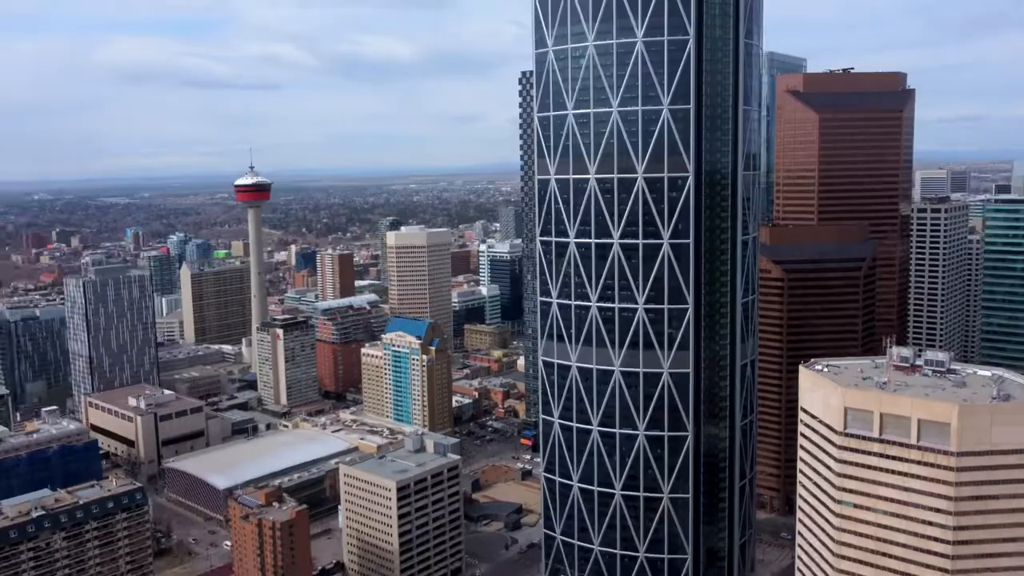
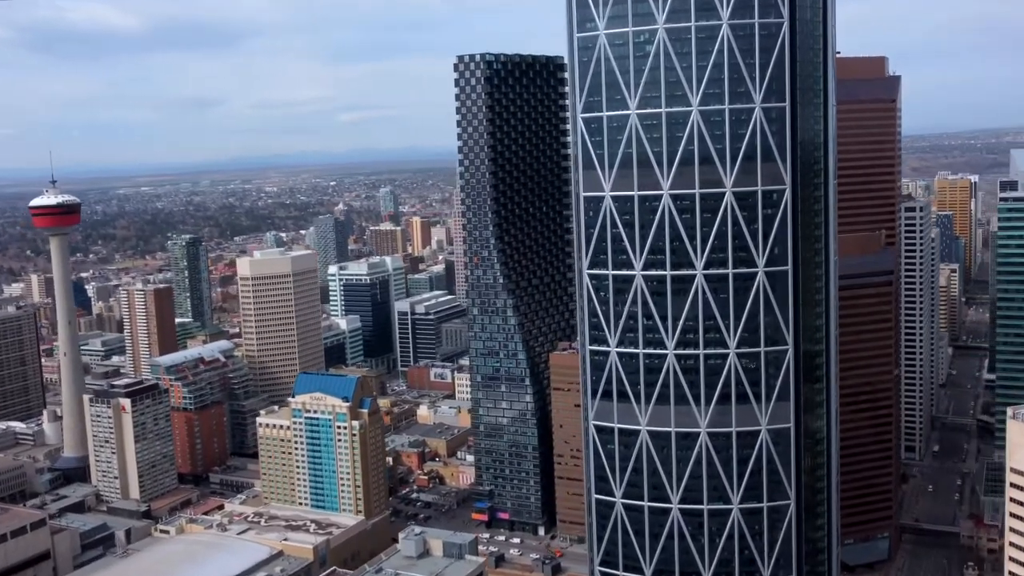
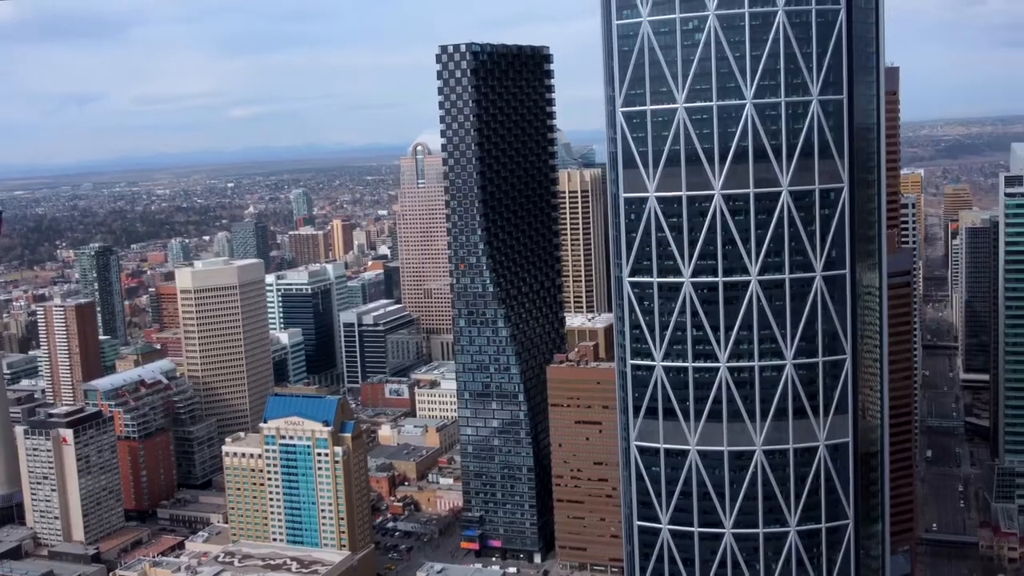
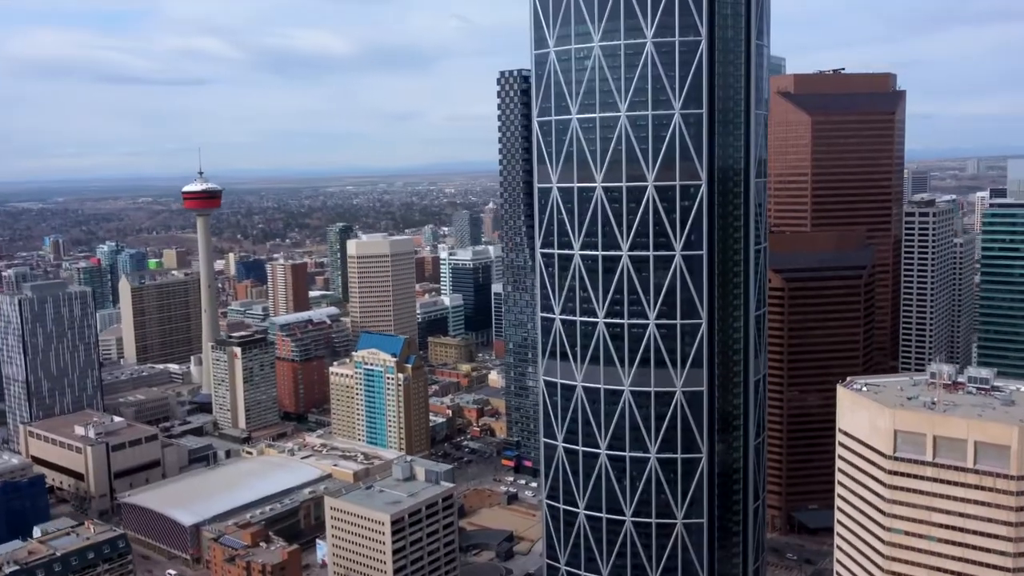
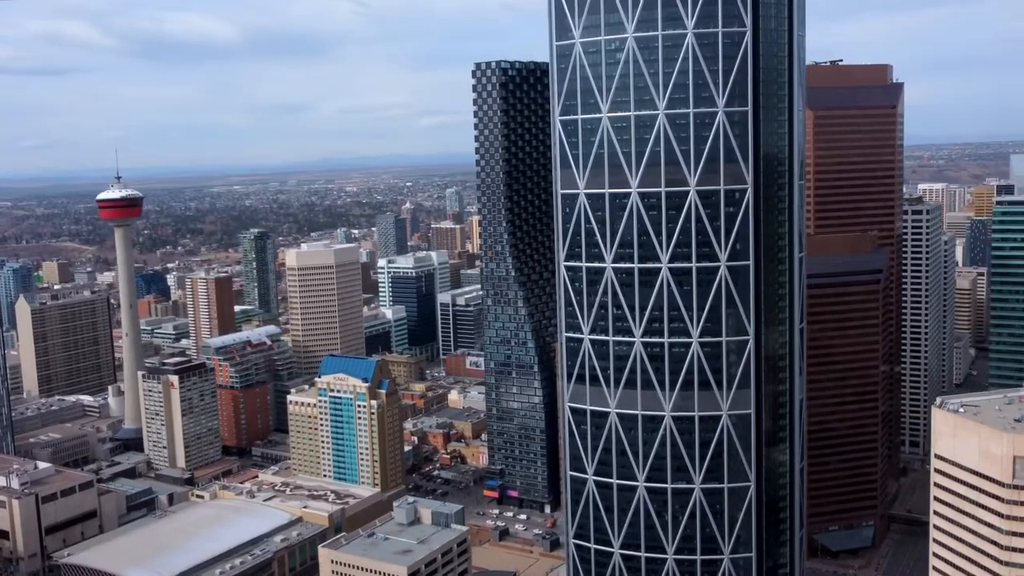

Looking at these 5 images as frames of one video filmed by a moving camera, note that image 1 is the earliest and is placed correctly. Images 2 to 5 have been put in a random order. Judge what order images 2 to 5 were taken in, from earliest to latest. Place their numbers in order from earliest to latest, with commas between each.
4, 5, 2, 3
